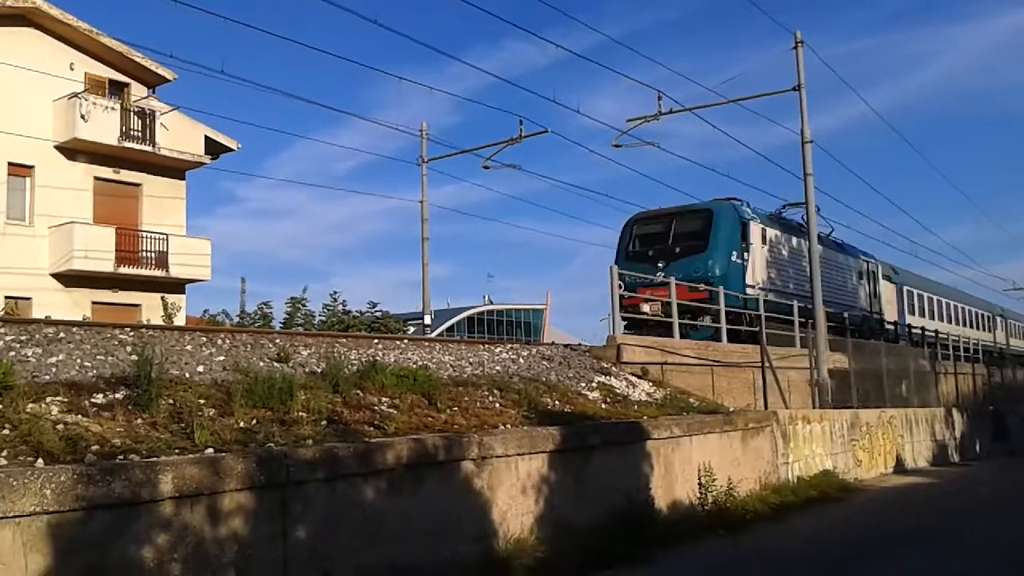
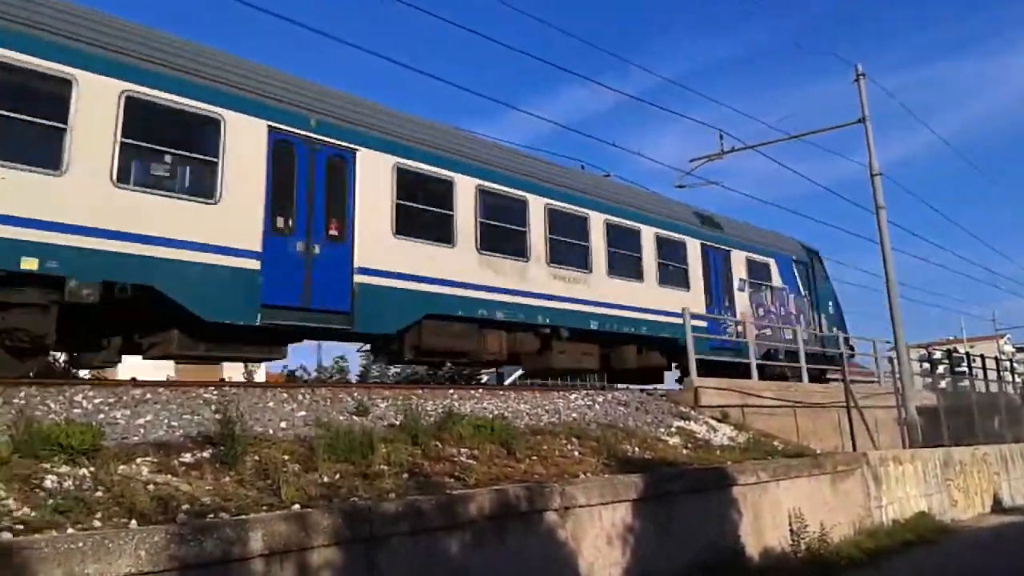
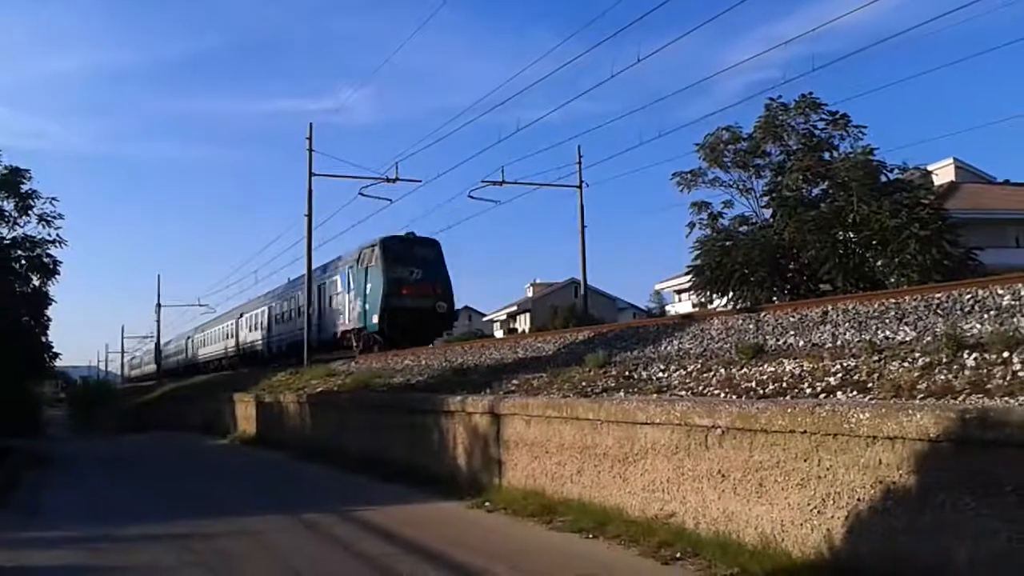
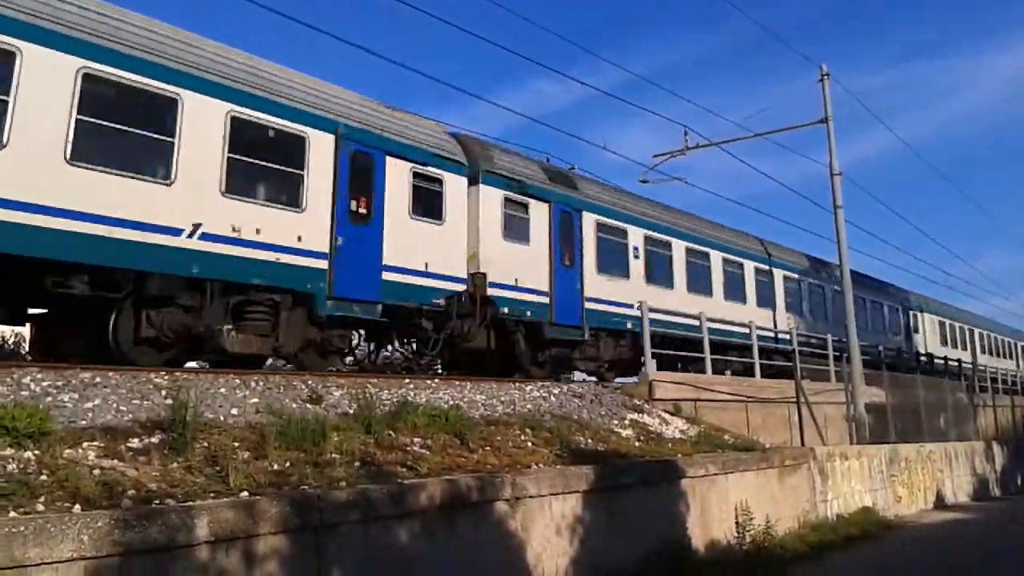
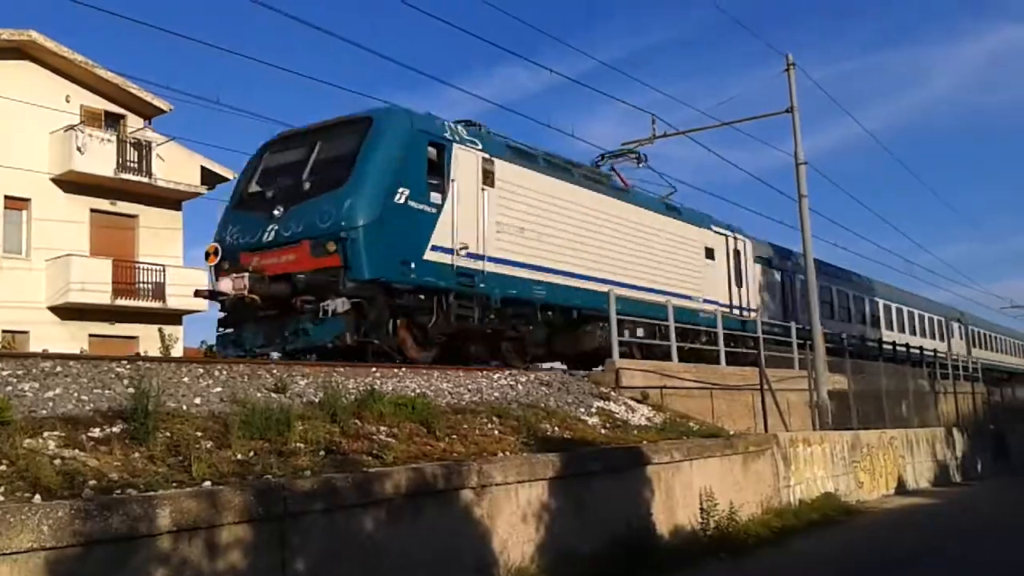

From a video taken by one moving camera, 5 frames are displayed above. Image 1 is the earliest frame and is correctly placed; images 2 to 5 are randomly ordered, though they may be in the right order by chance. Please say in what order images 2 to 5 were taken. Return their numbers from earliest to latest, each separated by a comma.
5, 4, 2, 3
